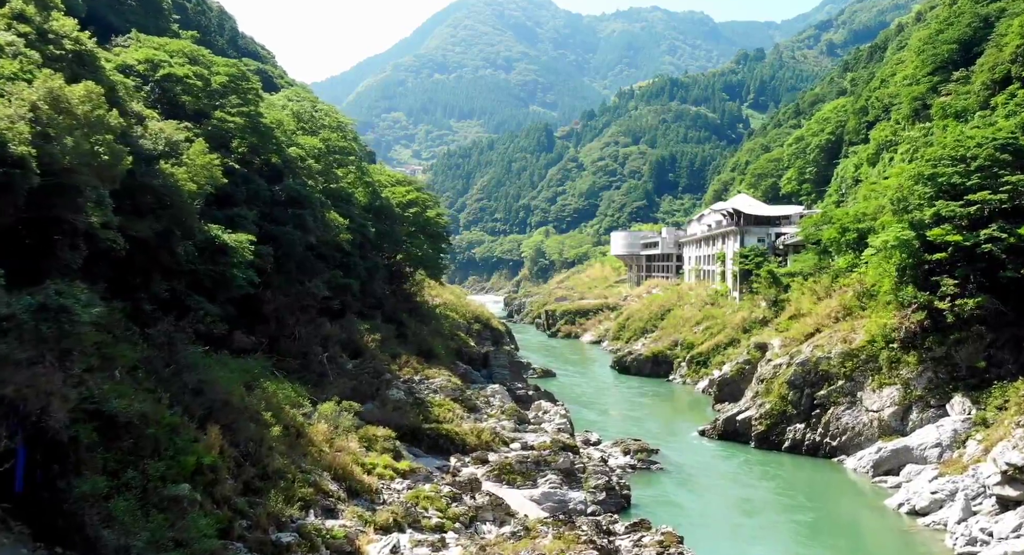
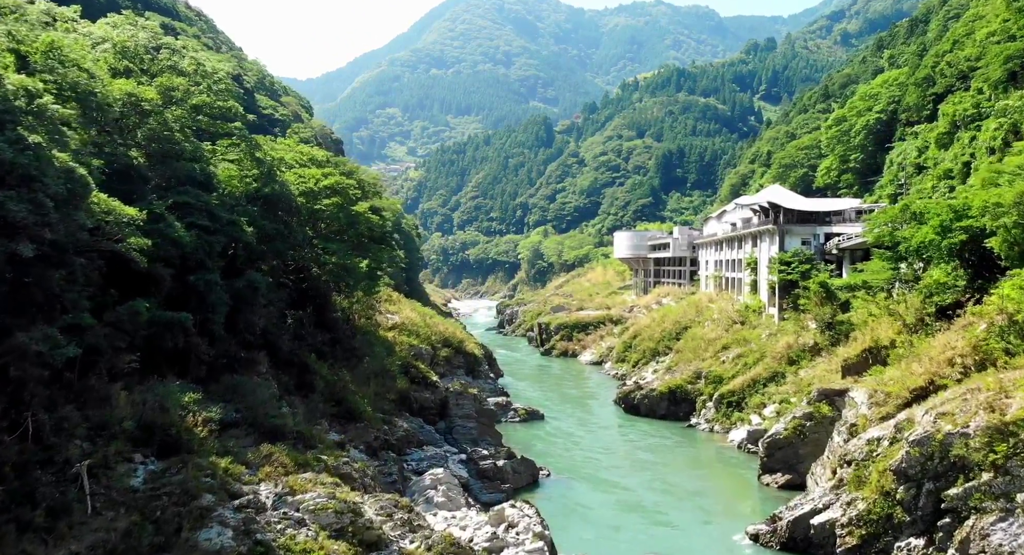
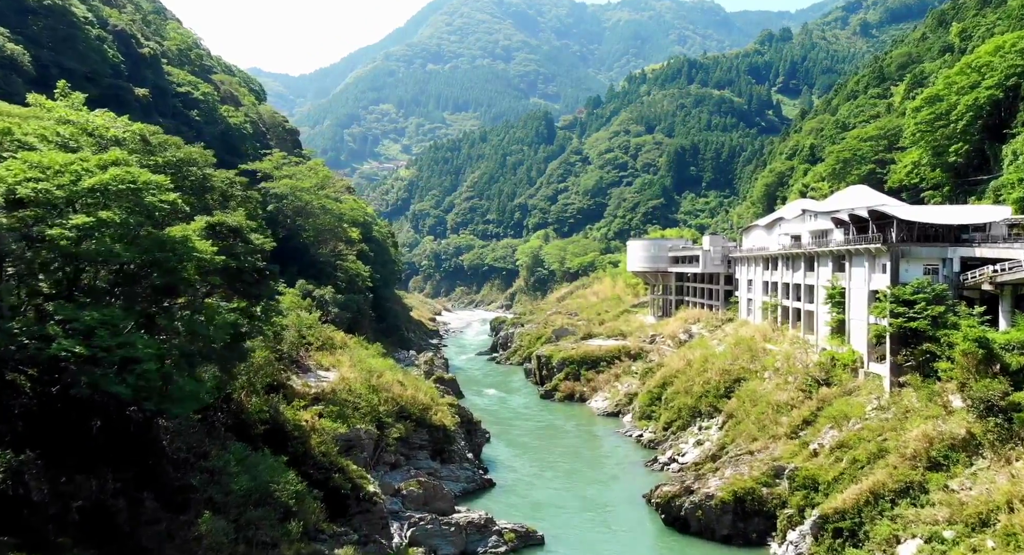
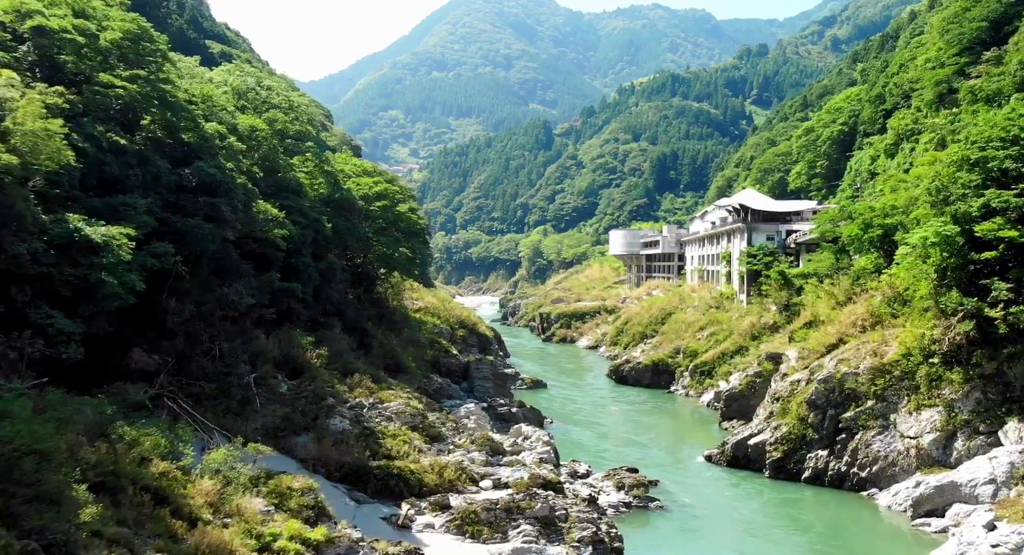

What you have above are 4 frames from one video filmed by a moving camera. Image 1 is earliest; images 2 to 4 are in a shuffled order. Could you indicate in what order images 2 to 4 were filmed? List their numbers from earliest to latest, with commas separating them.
4, 2, 3
